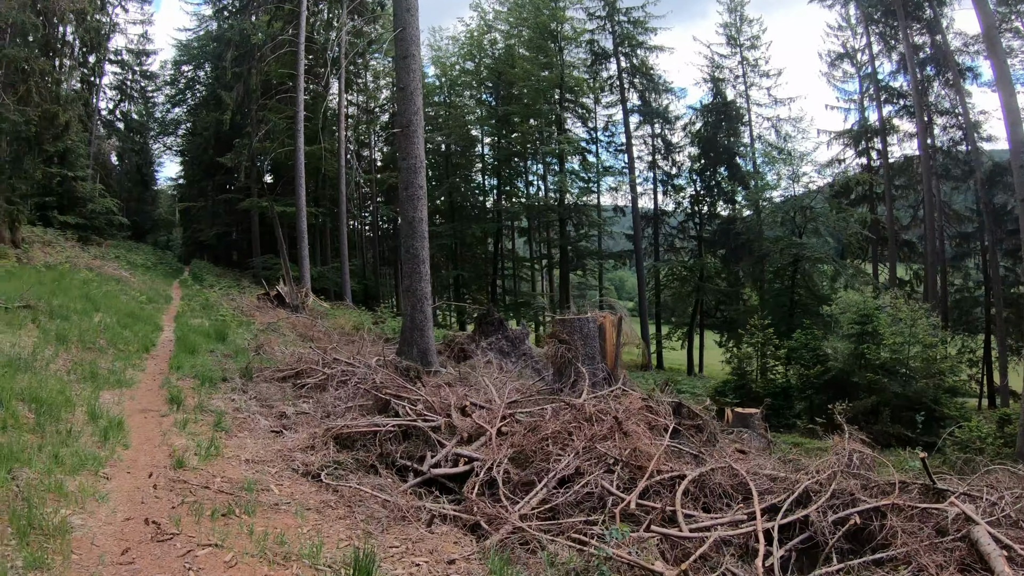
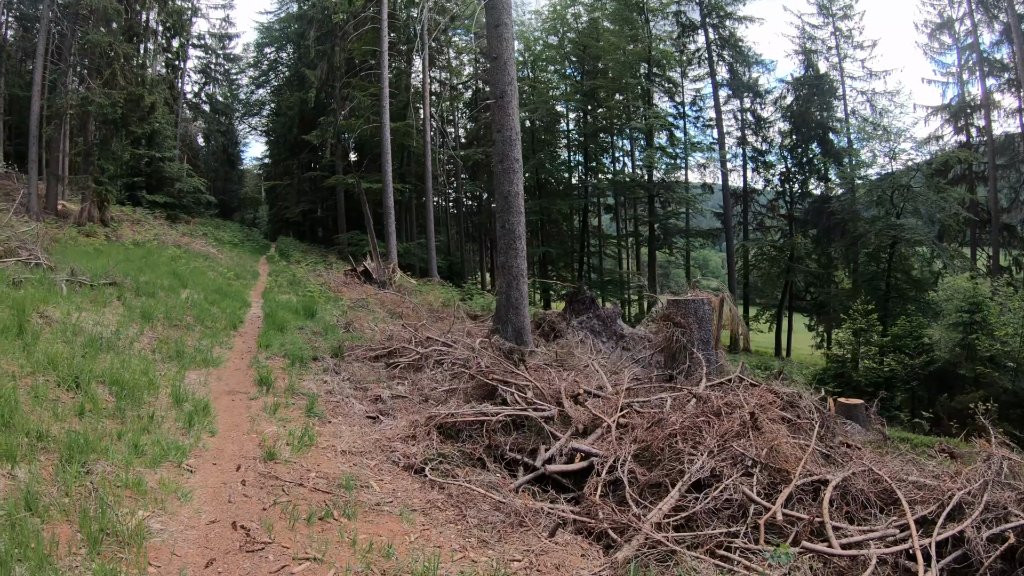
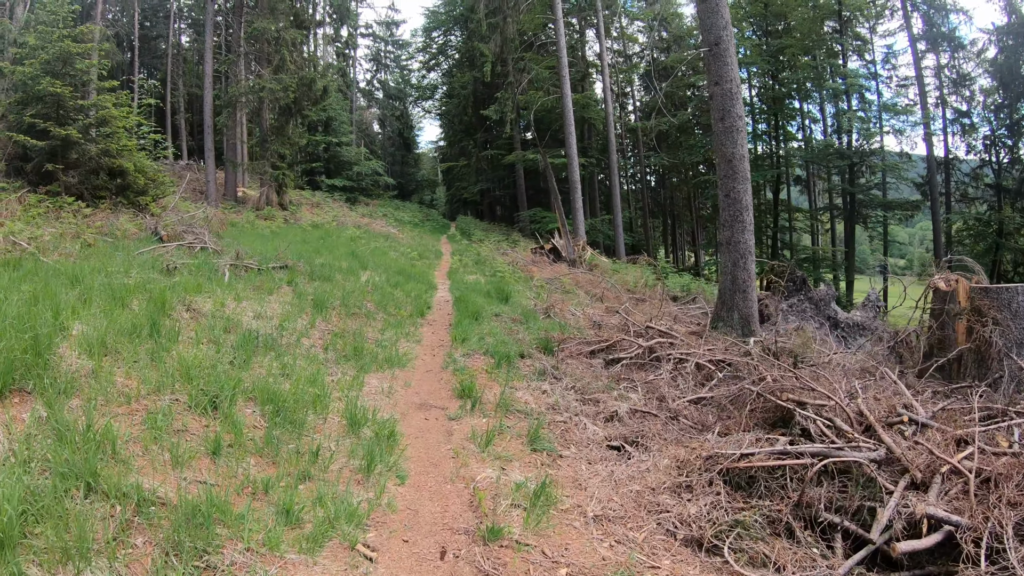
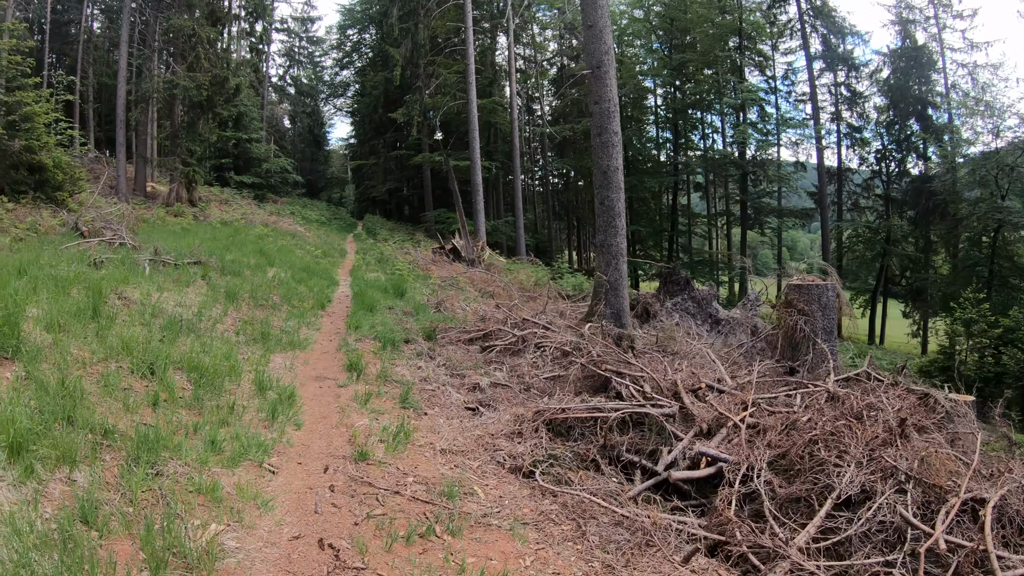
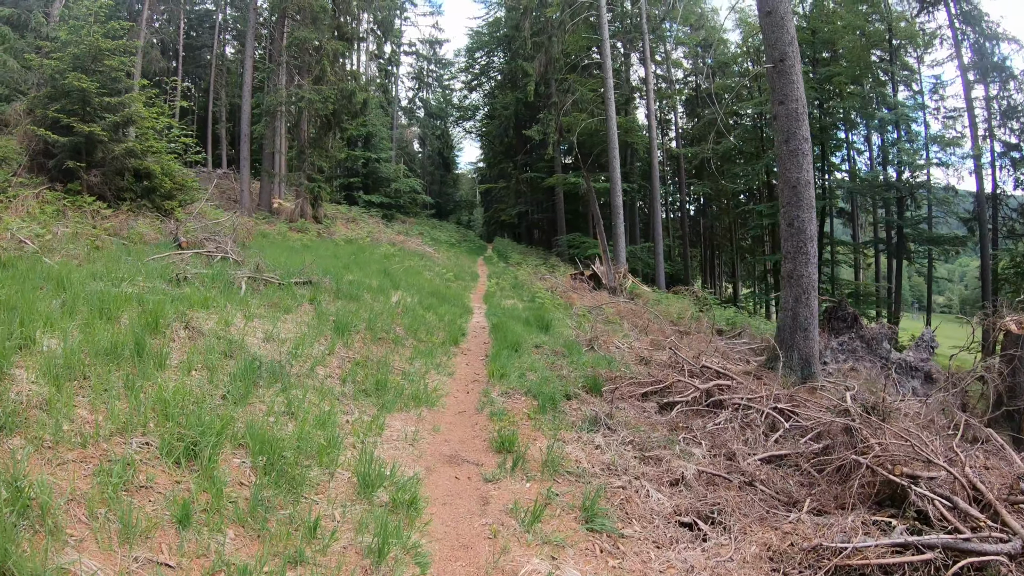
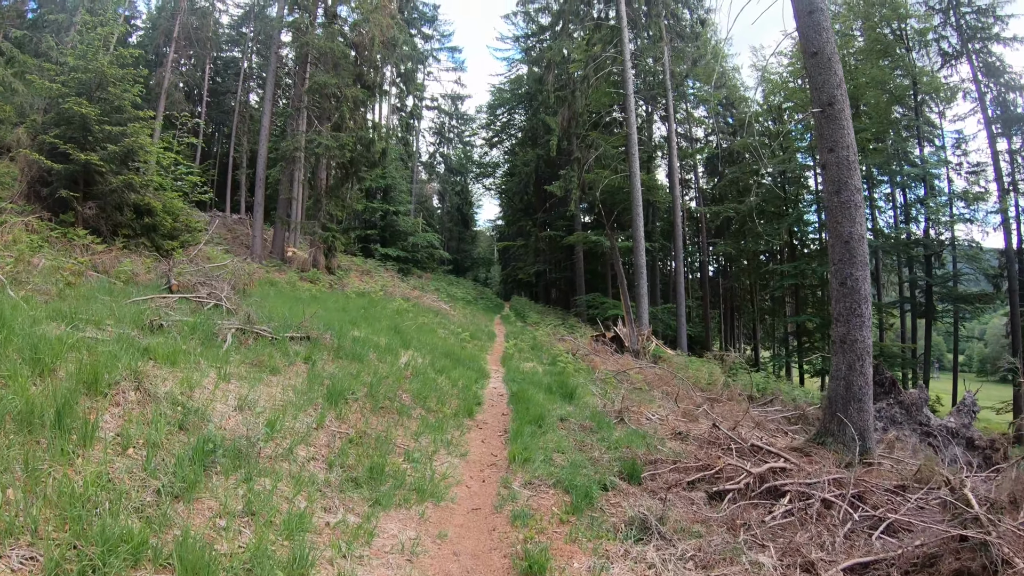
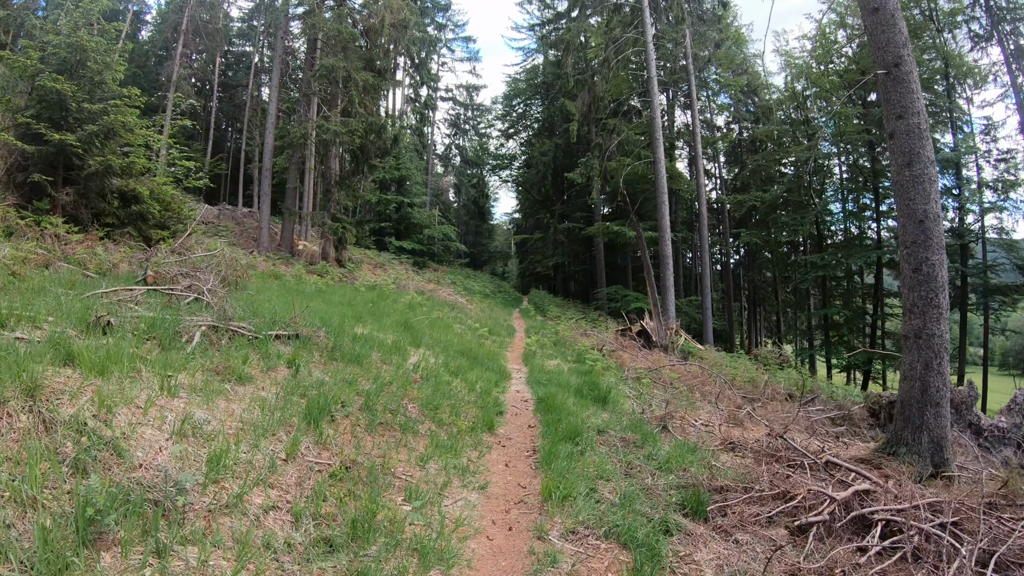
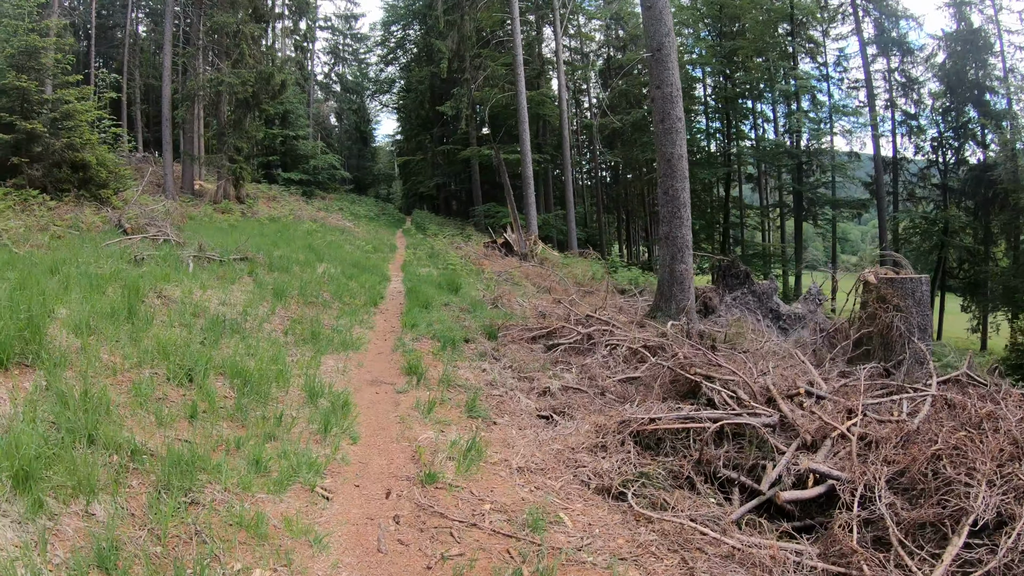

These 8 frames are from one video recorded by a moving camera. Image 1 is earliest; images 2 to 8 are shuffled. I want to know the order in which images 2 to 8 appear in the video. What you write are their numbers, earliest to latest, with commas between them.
2, 4, 8, 3, 5, 6, 7
